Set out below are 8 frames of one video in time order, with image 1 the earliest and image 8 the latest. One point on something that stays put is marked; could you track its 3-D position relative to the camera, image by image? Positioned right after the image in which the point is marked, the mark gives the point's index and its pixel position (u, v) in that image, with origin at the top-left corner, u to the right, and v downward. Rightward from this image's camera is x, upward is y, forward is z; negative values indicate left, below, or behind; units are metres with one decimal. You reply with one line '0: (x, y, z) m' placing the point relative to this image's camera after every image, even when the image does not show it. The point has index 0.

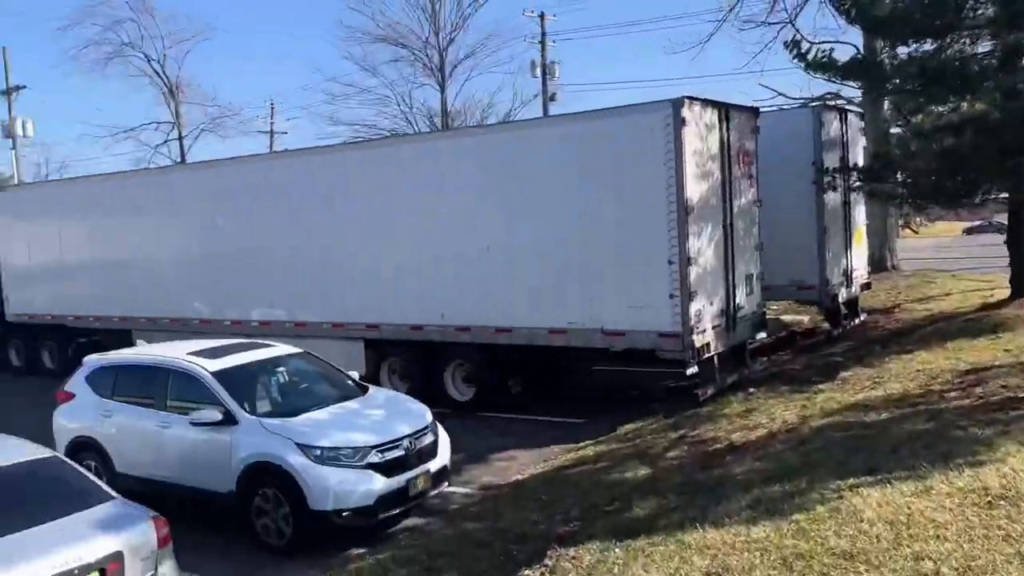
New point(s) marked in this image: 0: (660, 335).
0: (+1.7, -0.5, +9.8) m
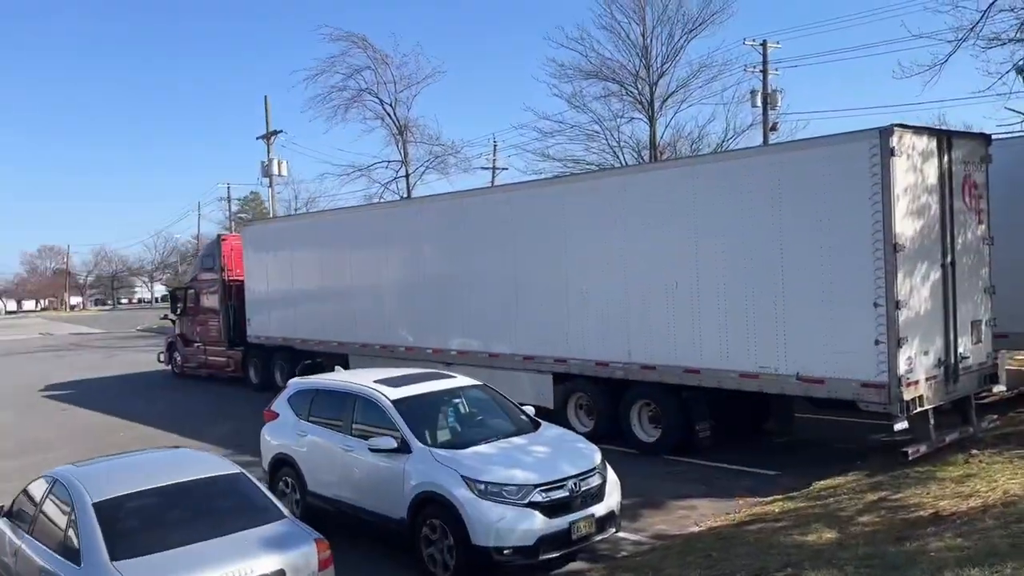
0: (+3.7, -1.0, +9.0) m
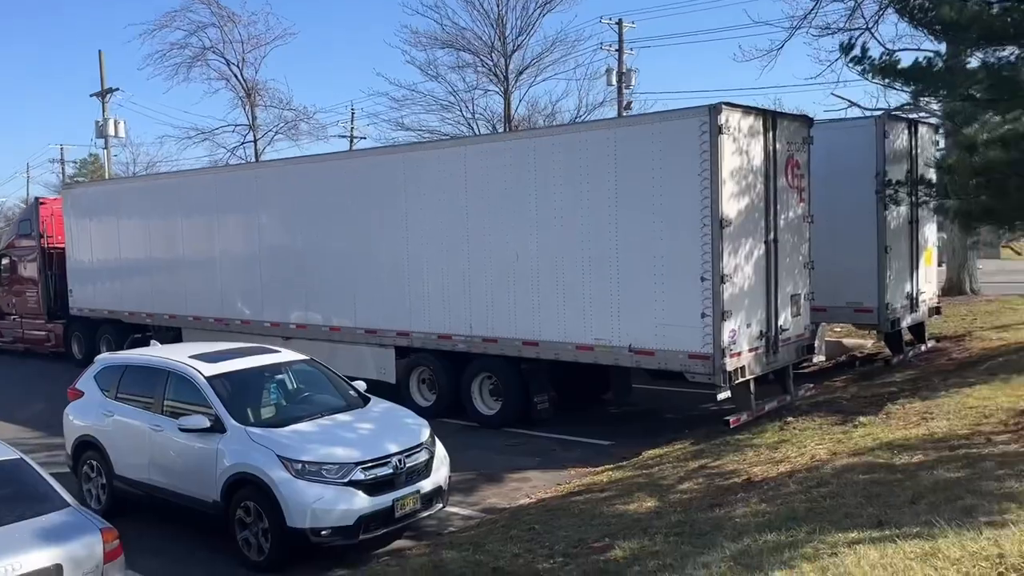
0: (+2.0, -0.7, +9.2) m
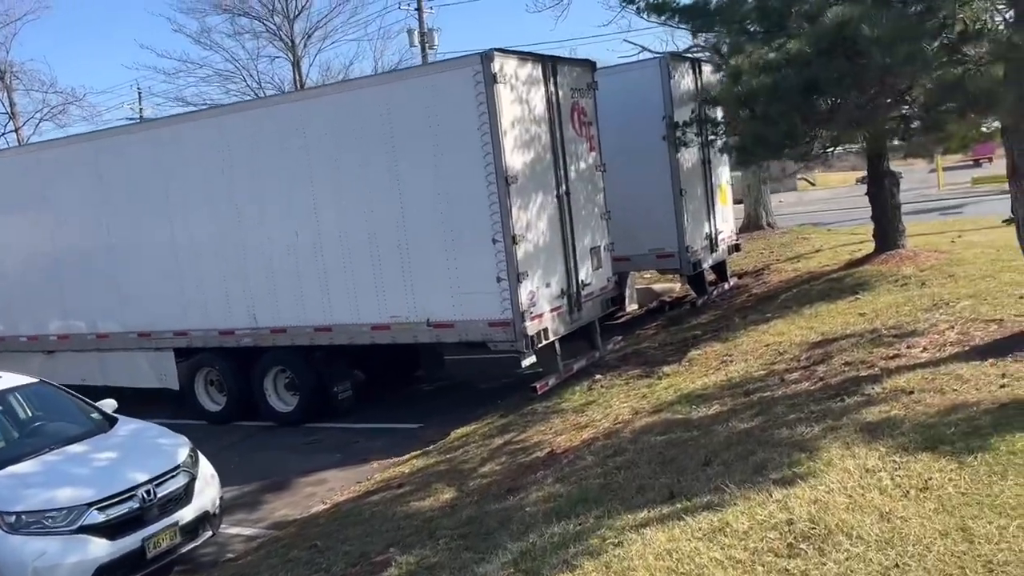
0: (-0.2, -0.4, +8.7) m
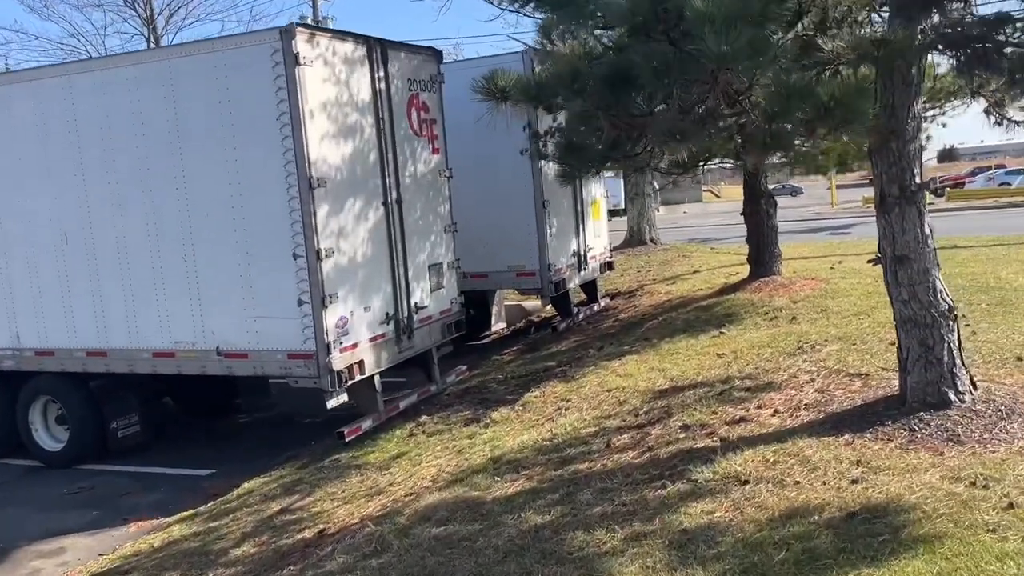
0: (-1.9, -0.6, +7.2) m
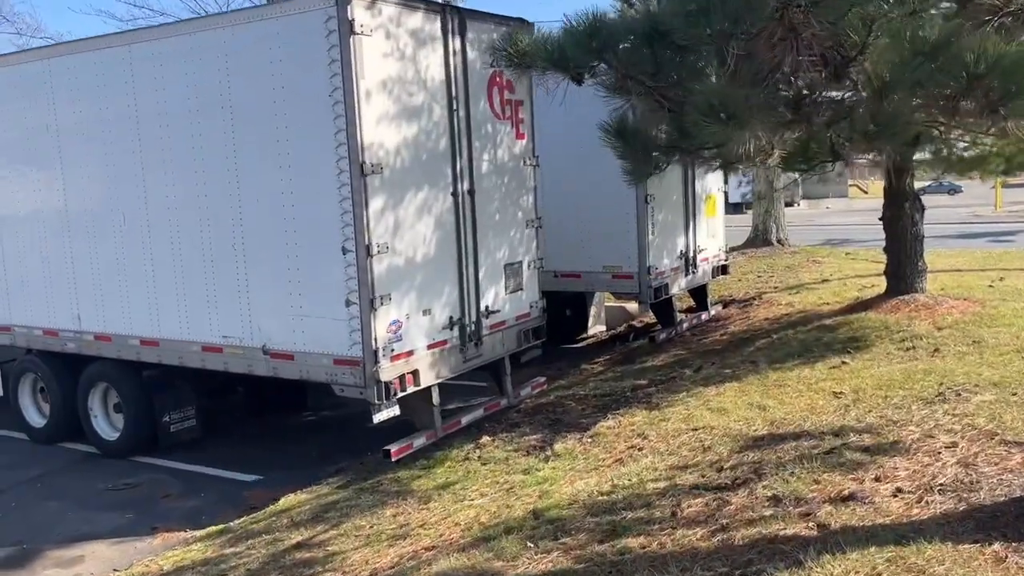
0: (-1.4, -0.6, +6.5) m
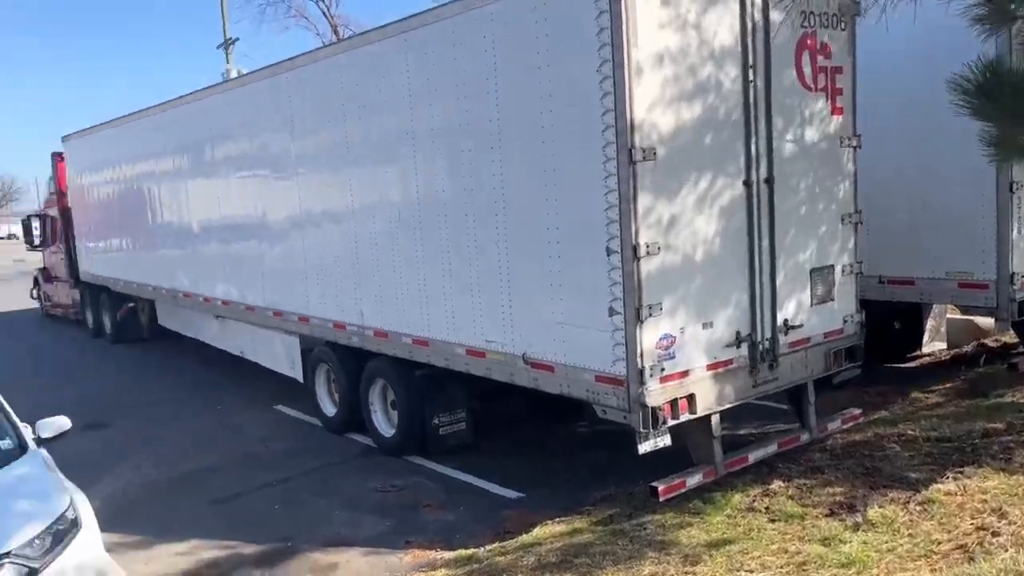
0: (+0.6, -0.6, +5.6) m
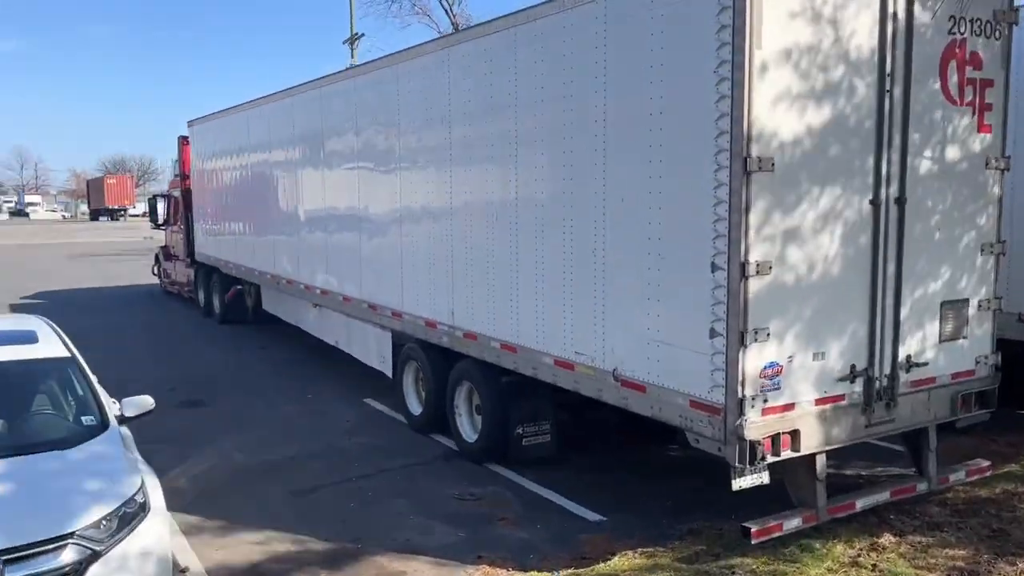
0: (+1.1, -0.7, +5.2) m
